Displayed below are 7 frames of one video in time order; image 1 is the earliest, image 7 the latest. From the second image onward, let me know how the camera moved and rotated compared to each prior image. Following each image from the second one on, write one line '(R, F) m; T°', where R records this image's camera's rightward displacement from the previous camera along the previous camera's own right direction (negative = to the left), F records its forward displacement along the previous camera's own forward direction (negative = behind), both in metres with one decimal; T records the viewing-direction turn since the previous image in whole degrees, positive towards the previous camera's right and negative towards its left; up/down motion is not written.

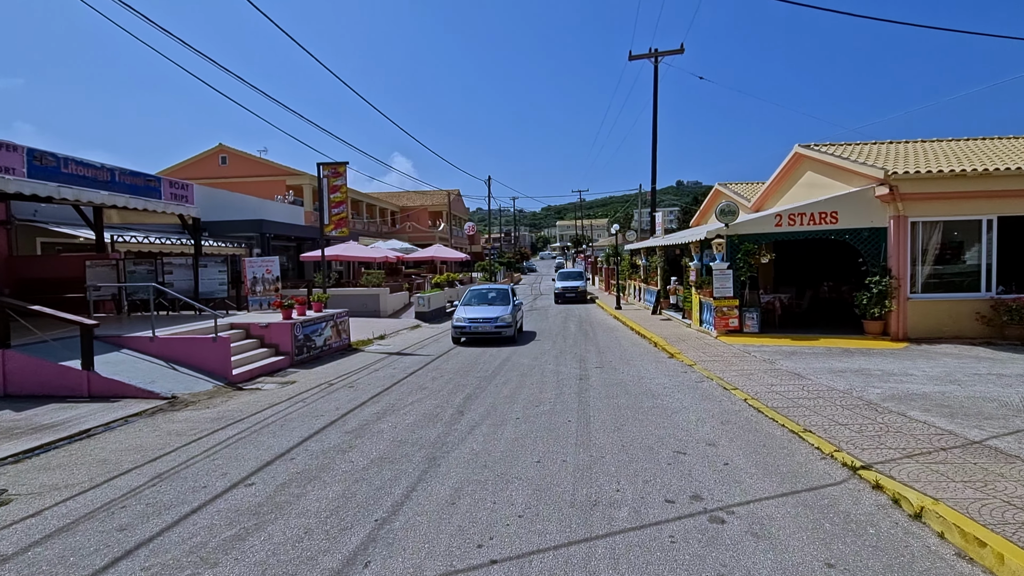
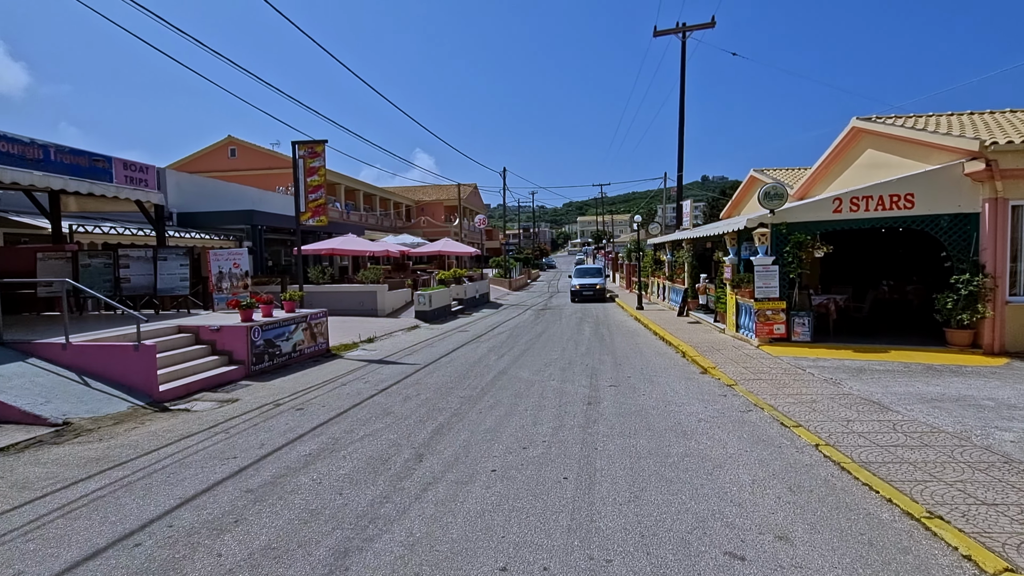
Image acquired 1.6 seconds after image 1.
(+0.5, +2.0) m; -2°
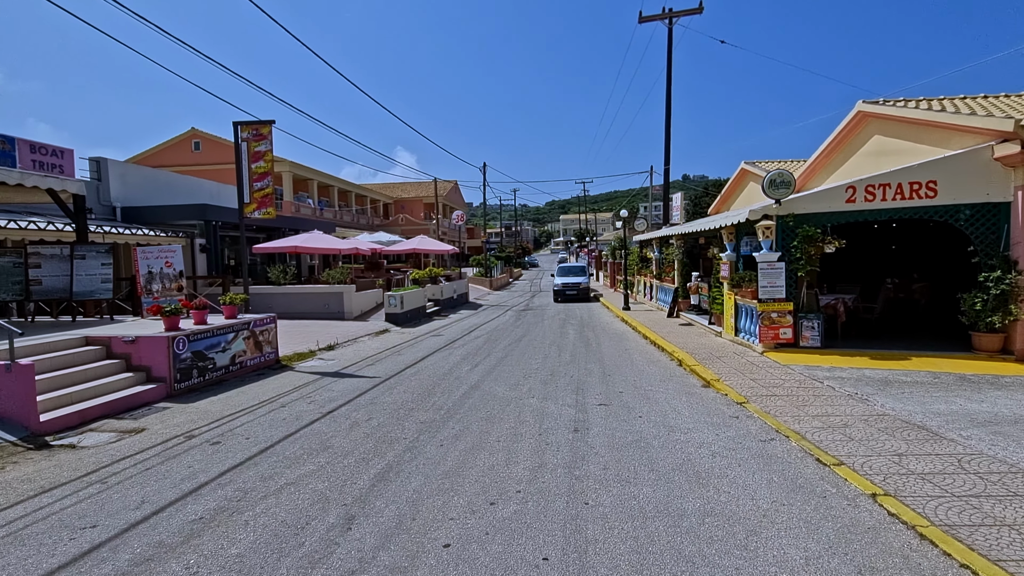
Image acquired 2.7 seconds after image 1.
(+0.2, +1.4) m; +2°
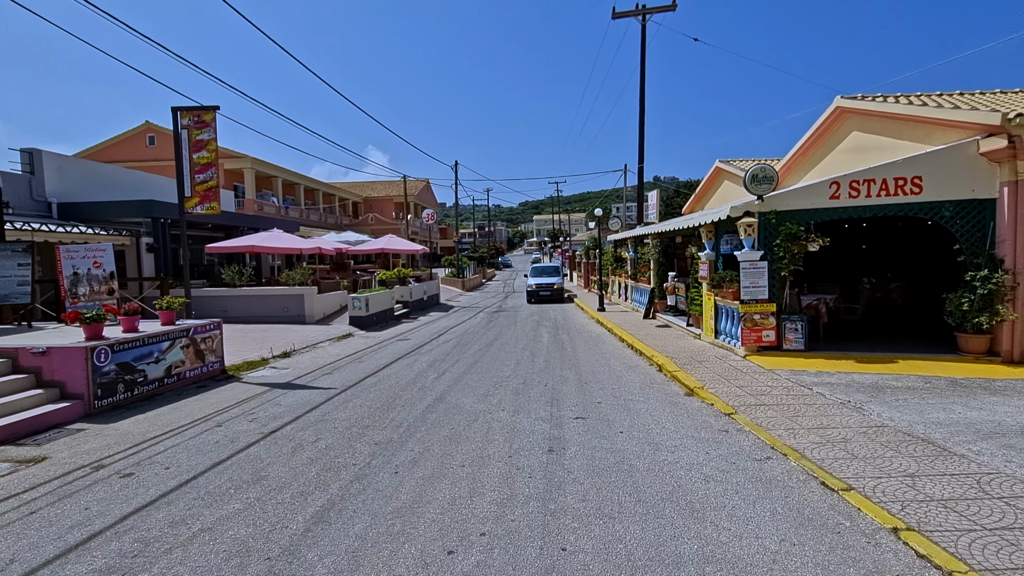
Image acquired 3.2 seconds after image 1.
(+0.1, +0.7) m; +3°
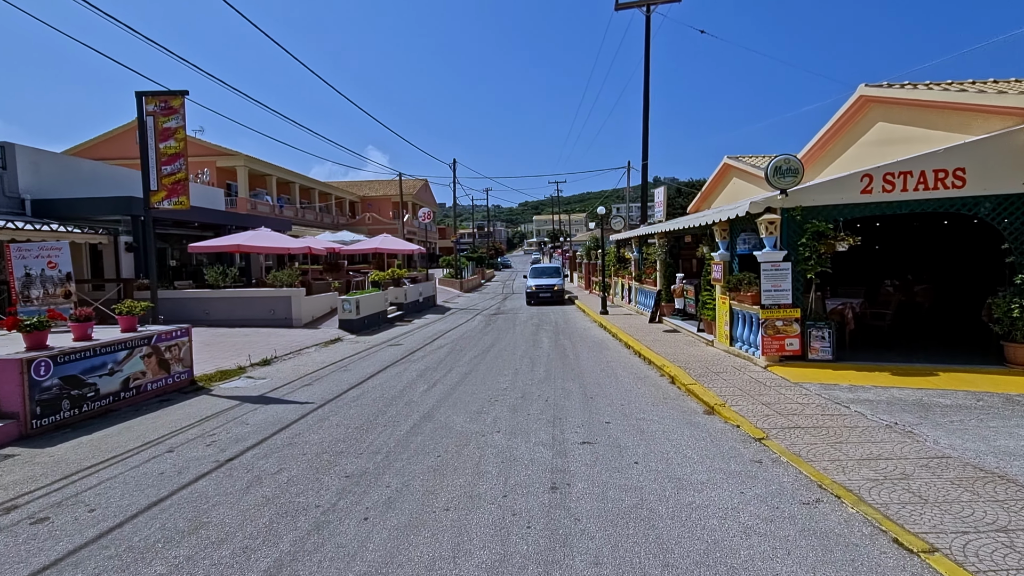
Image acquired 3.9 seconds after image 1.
(0.0, +0.9) m; 0°
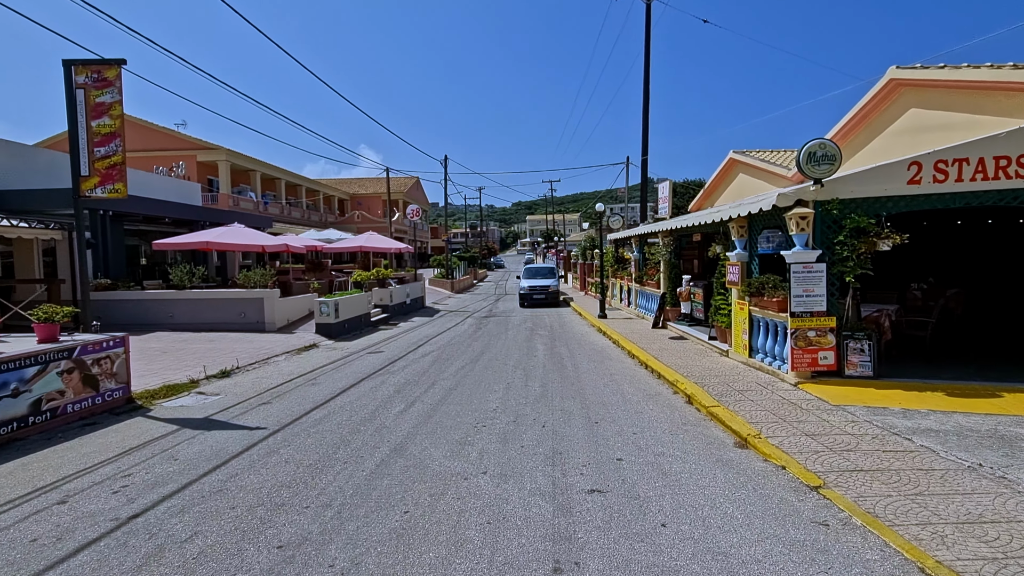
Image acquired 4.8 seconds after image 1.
(0.0, +1.2) m; +1°
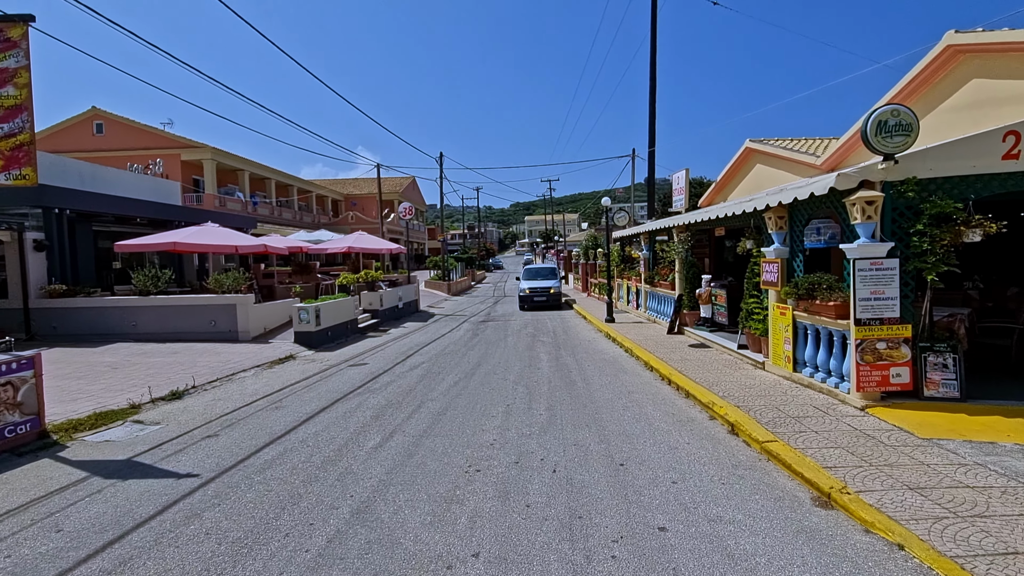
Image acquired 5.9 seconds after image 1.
(0.0, +1.4) m; 0°
